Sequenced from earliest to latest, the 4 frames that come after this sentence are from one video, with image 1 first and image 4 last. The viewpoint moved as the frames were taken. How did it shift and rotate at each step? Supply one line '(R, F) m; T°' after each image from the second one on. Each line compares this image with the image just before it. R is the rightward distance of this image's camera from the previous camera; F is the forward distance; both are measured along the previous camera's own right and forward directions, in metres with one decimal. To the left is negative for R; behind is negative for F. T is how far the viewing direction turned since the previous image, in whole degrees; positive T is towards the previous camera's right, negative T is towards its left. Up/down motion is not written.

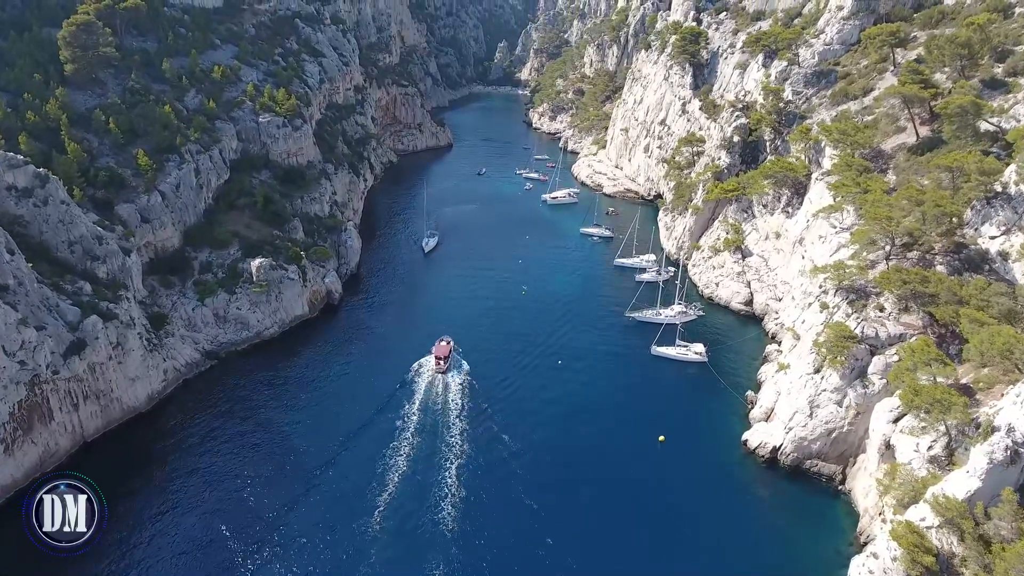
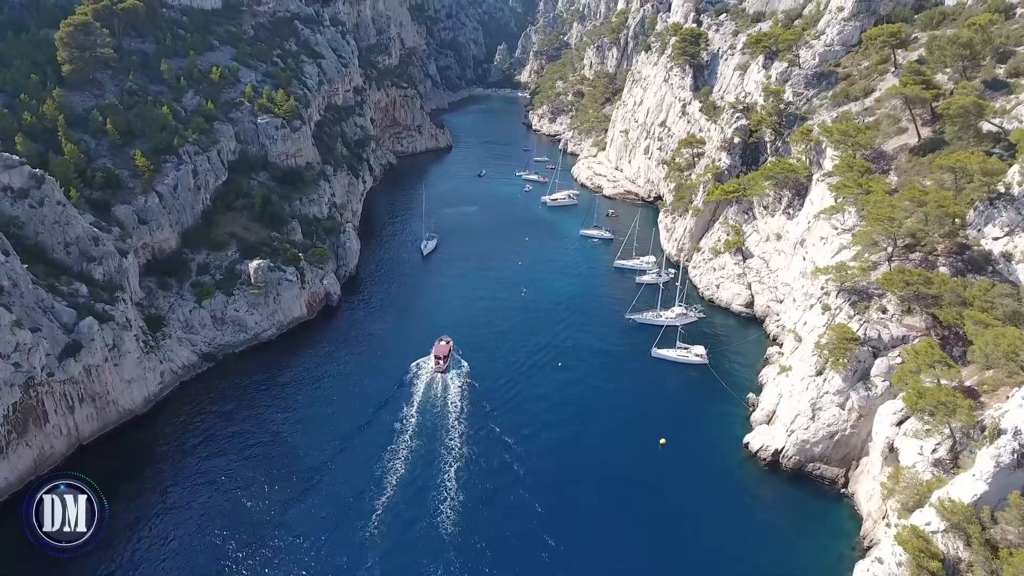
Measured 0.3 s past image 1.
(0.0, +0.3) m; 0°
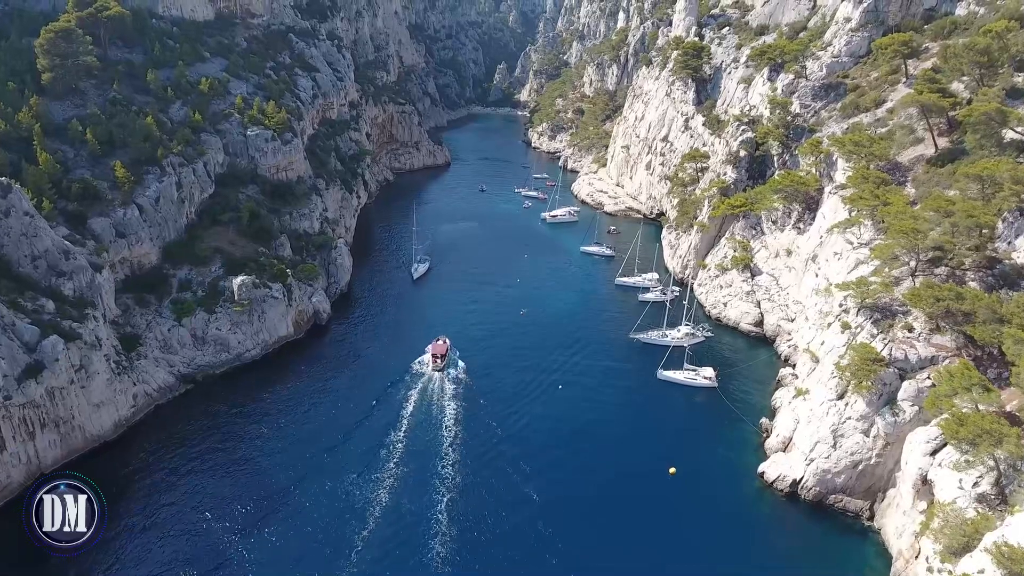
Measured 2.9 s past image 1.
(+0.2, +2.5) m; 0°
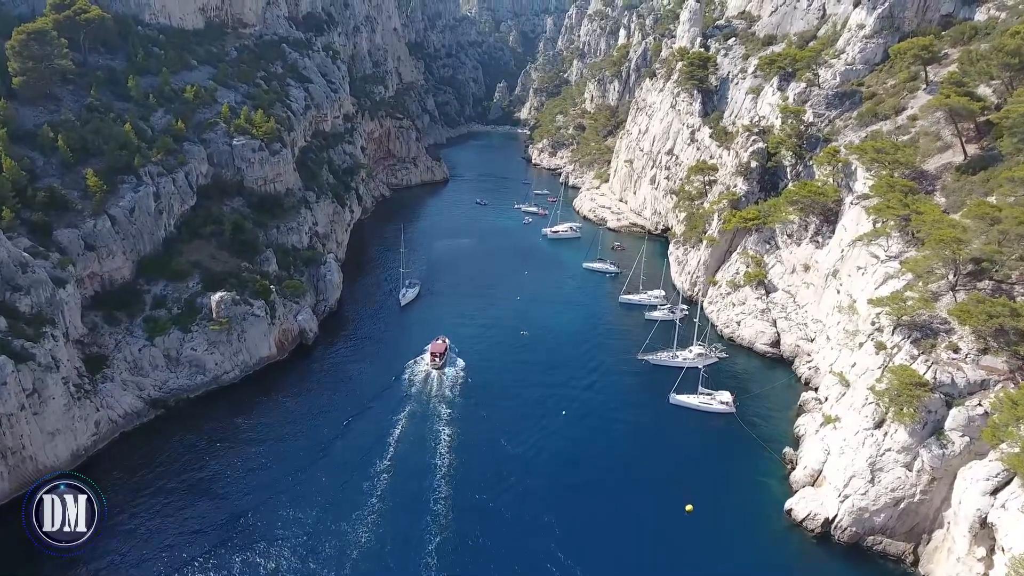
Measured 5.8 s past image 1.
(+0.1, +3.3) m; 0°
